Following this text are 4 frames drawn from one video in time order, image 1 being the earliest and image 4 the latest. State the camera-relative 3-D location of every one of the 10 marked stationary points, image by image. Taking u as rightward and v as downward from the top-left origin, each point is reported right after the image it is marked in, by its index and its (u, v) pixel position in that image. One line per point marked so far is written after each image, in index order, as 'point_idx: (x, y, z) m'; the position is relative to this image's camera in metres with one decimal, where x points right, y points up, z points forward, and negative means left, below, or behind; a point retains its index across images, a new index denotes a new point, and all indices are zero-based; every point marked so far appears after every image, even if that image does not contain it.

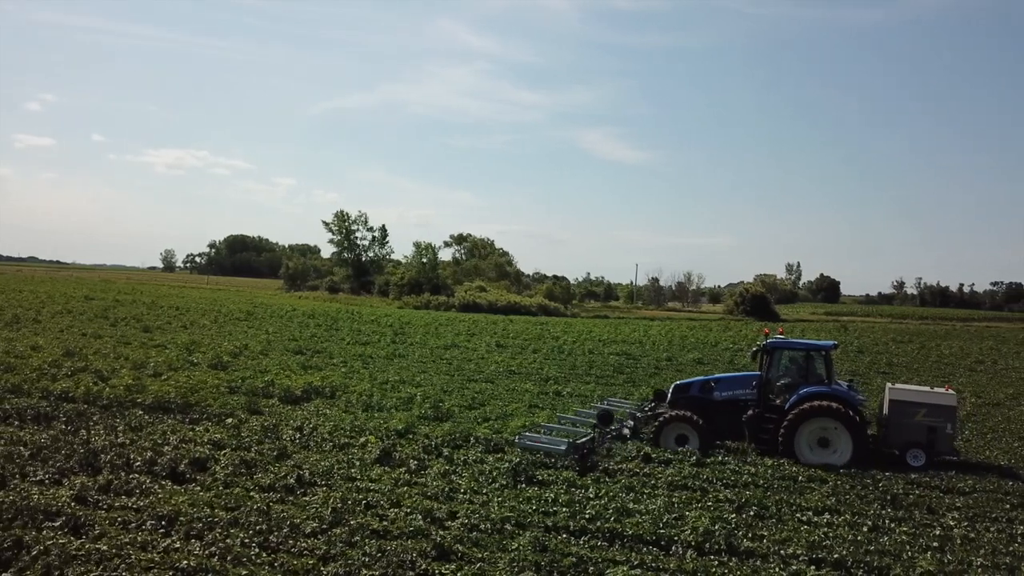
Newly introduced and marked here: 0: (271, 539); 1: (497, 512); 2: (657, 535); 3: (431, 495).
0: (-2.2, -2.3, +7.2) m
1: (-0.1, -2.3, +8.1) m
2: (+1.4, -2.3, +7.4) m
3: (-0.9, -2.3, +8.8) m
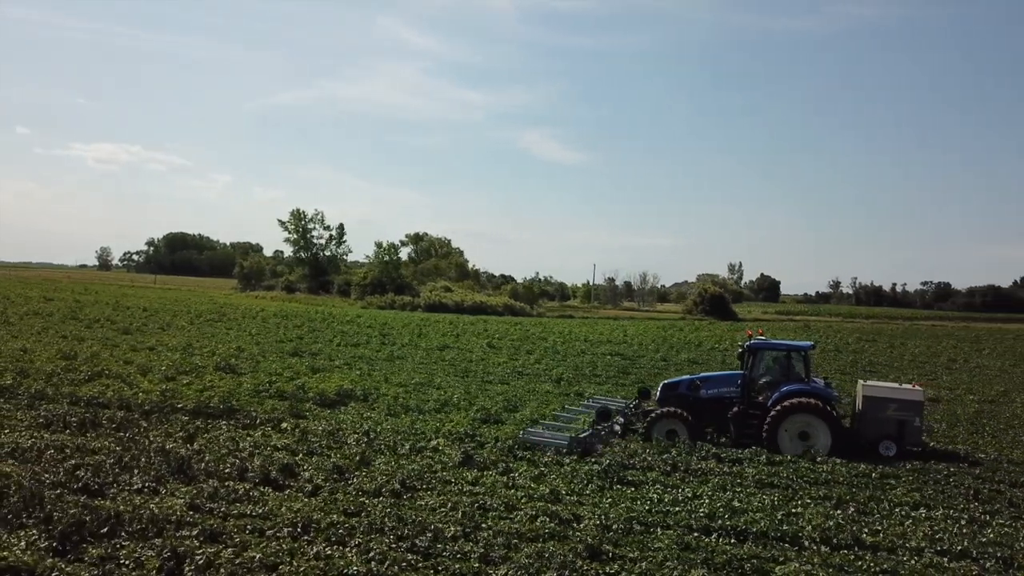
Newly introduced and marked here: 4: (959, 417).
0: (-0.9, -2.4, +7.3) m
1: (+1.1, -2.4, +8.4) m
2: (+2.7, -2.4, +7.8) m
3: (+0.3, -2.4, +9.0) m
4: (+9.1, -2.6, +16.1) m
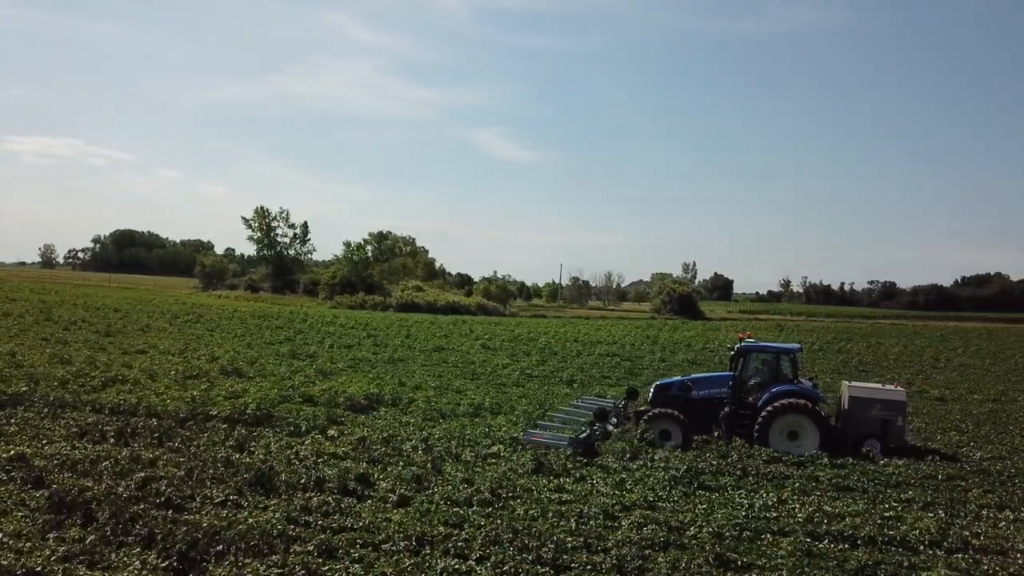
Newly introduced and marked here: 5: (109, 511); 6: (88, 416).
0: (+0.3, -2.4, +7.2) m
1: (+2.2, -2.5, +8.4) m
2: (+3.8, -2.5, +7.9) m
3: (+1.4, -2.5, +9.0) m
4: (+9.7, -2.7, +16.6) m
5: (-4.2, -2.3, +8.2) m
6: (-7.4, -2.2, +13.8) m
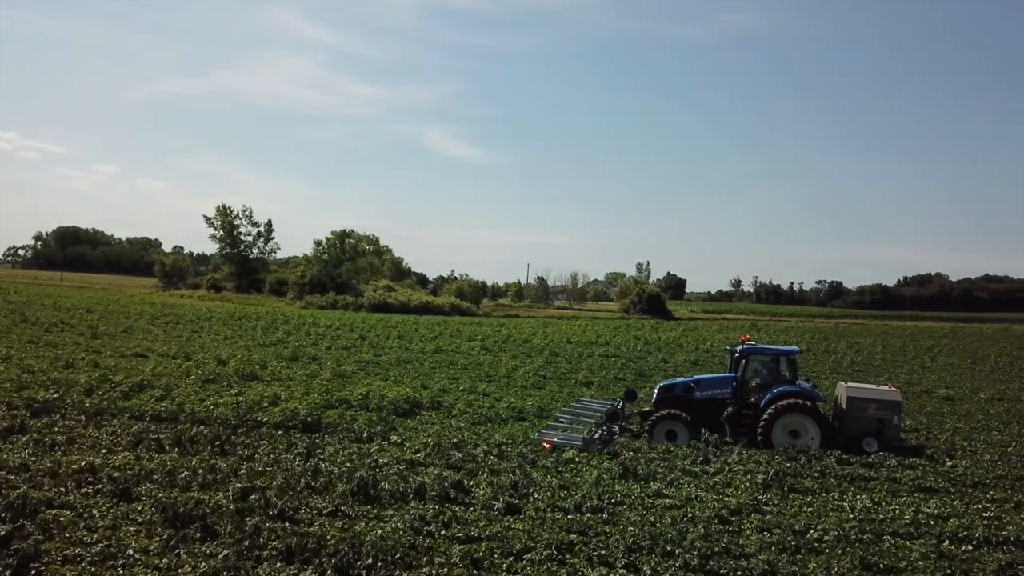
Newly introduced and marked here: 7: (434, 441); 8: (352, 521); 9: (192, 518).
0: (+1.6, -2.5, +7.3) m
1: (+3.5, -2.6, +8.6) m
2: (+5.1, -2.6, +8.1) m
3: (+2.6, -2.5, +9.1) m
4: (+10.5, -2.8, +17.2) m
5: (-2.9, -2.4, +8.0) m
6: (-6.5, -2.3, +13.4) m
7: (-1.2, -2.4, +12.5) m
8: (-1.7, -2.5, +8.3) m
9: (-3.3, -2.4, +8.2) m
